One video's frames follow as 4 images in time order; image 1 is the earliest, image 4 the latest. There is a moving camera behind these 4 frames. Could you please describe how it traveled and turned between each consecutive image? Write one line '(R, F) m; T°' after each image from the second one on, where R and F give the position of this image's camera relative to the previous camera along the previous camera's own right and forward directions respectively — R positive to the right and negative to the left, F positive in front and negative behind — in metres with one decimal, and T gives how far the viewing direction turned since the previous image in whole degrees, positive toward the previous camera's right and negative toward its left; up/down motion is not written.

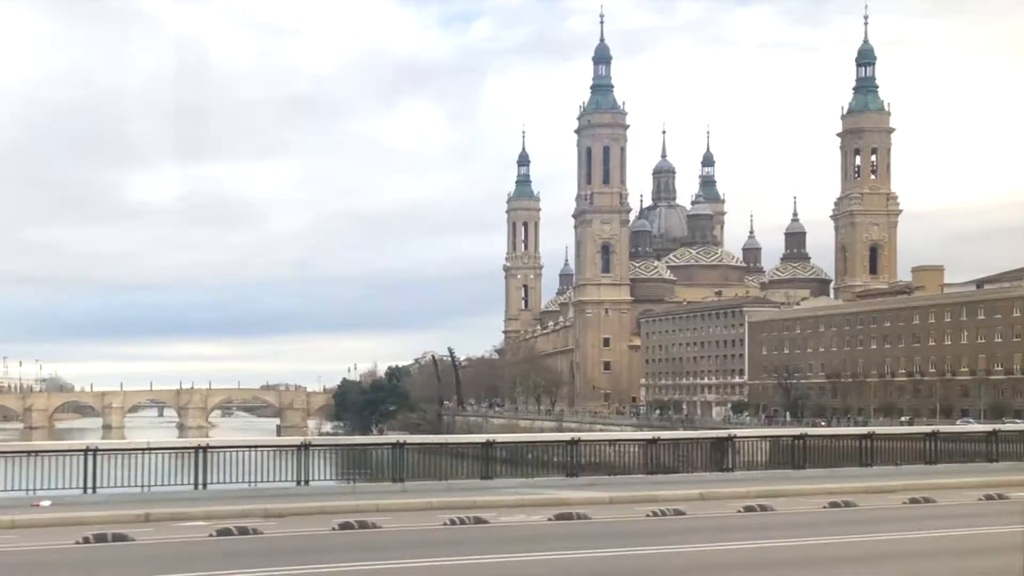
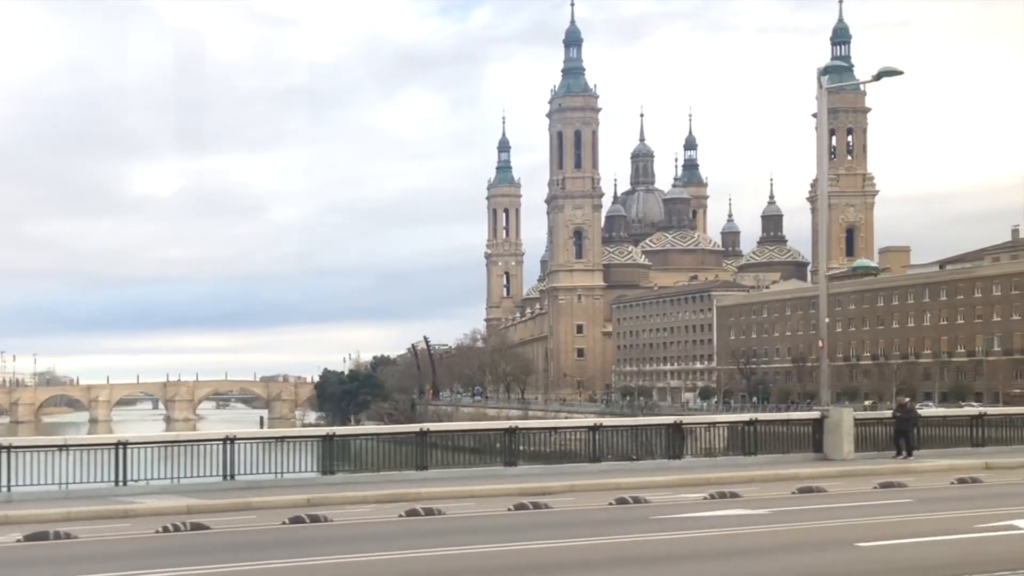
(+0.9, +0.4) m; 0°
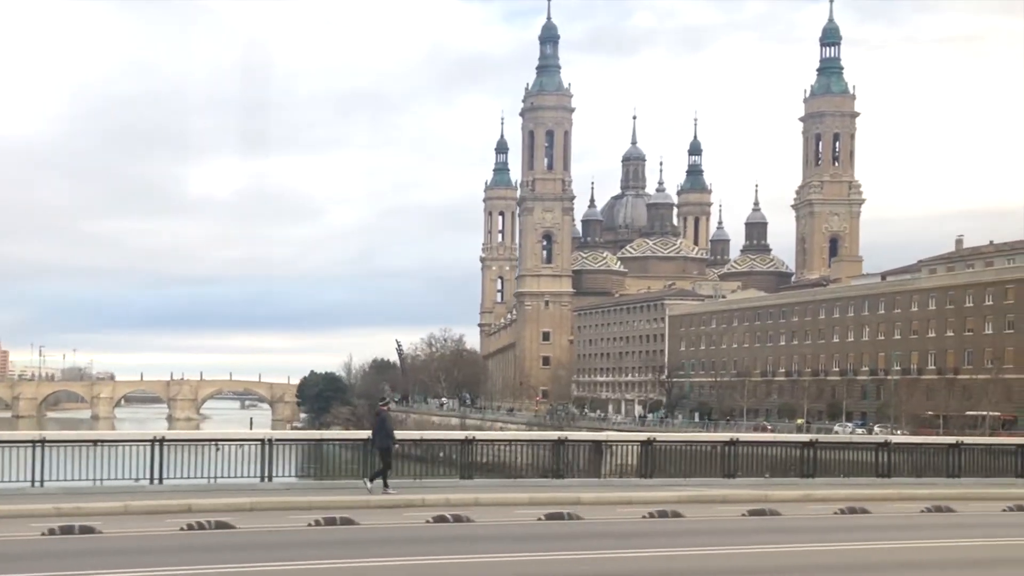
(+2.5, +1.4) m; -3°
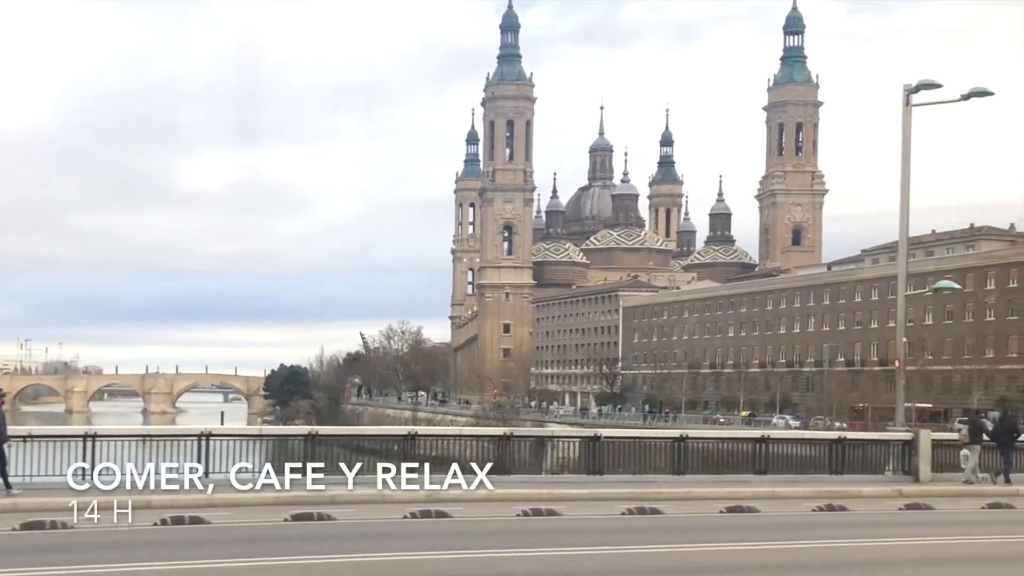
(+0.9, +0.3) m; 0°
